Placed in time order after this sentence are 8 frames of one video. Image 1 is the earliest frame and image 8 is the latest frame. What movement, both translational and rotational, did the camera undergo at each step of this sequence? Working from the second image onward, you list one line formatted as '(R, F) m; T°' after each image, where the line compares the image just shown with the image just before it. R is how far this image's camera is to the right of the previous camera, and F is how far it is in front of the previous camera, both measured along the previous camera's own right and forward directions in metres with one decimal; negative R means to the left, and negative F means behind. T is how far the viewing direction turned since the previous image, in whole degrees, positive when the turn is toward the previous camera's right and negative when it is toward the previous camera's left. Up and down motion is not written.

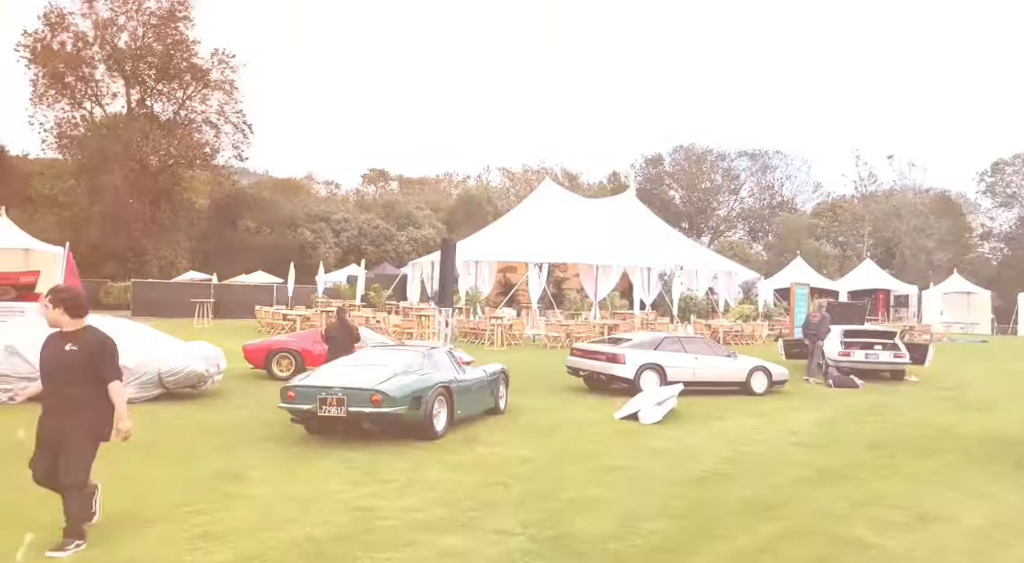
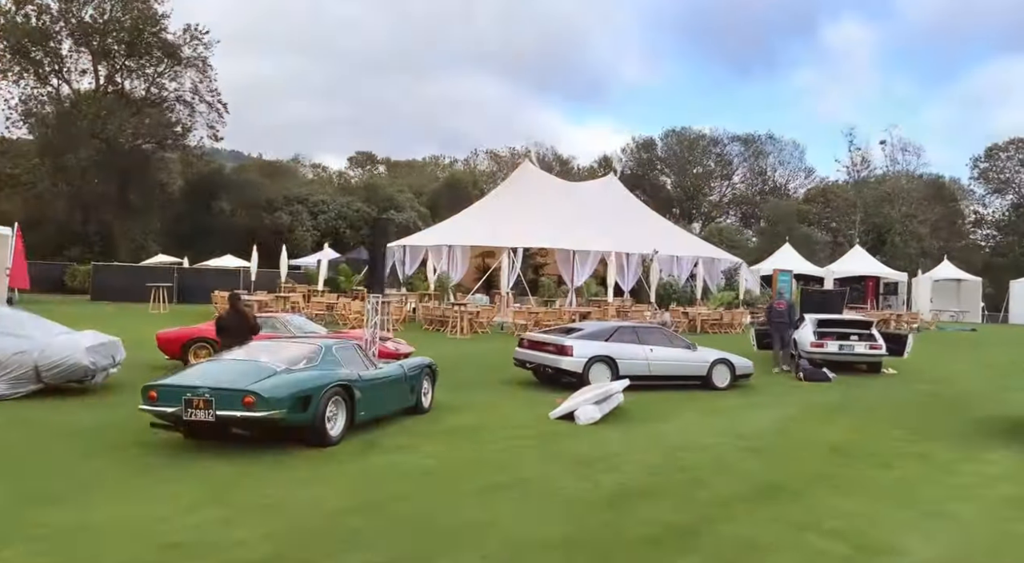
(+0.8, +1.0) m; 0°
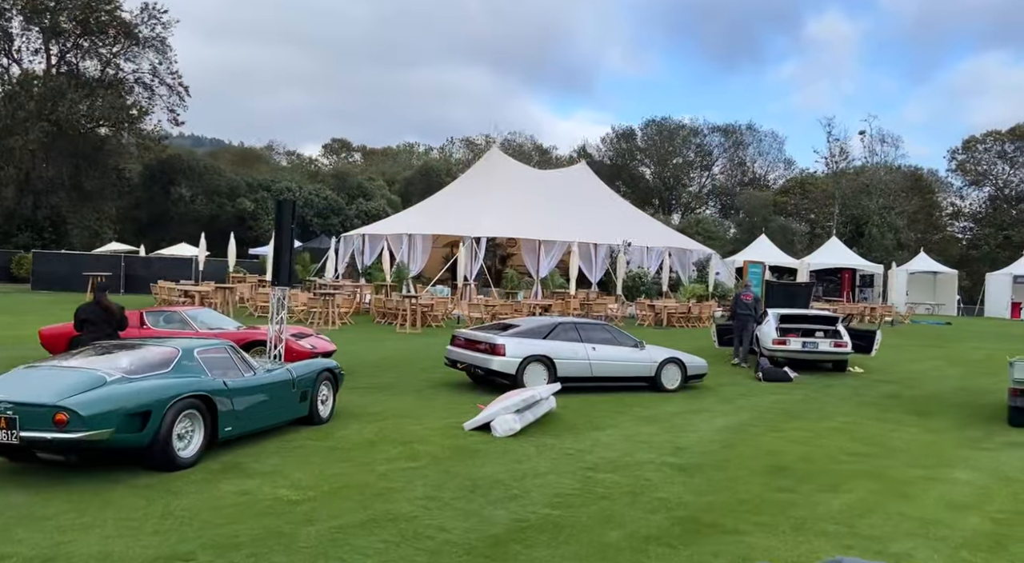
(+0.7, +1.0) m; +1°
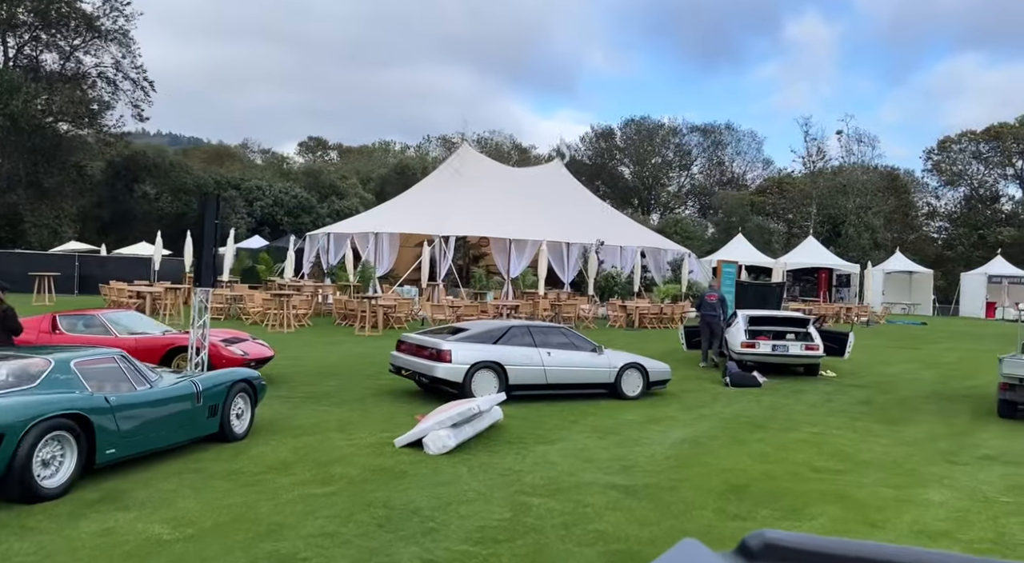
(+0.4, +0.7) m; +1°
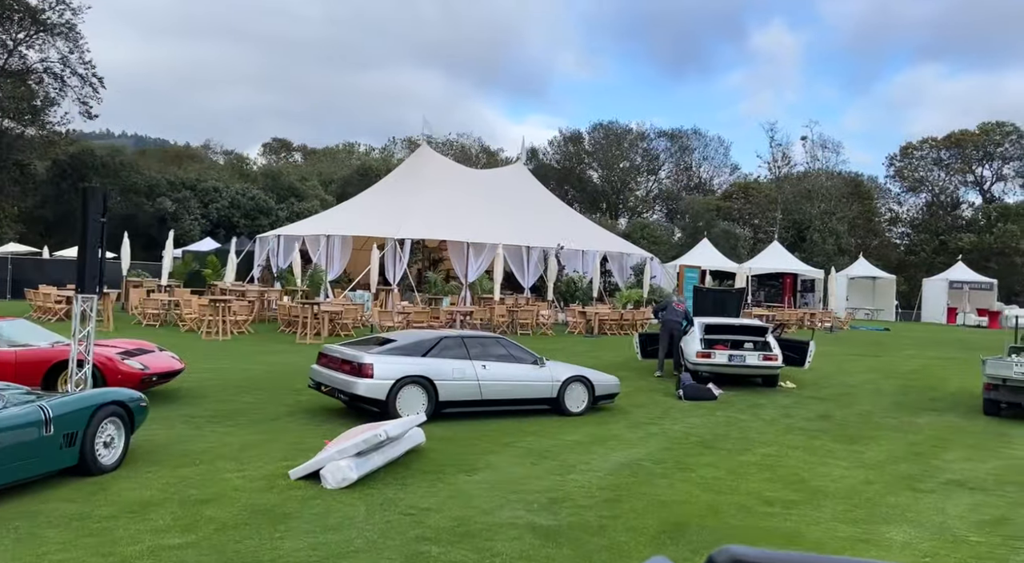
(+0.5, +0.8) m; +2°
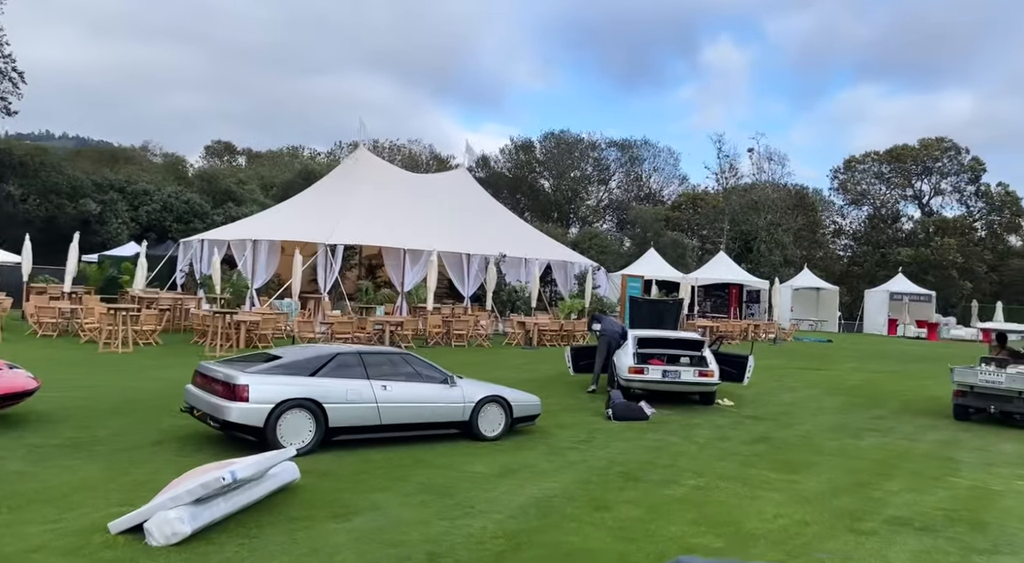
(+0.5, +0.9) m; +4°
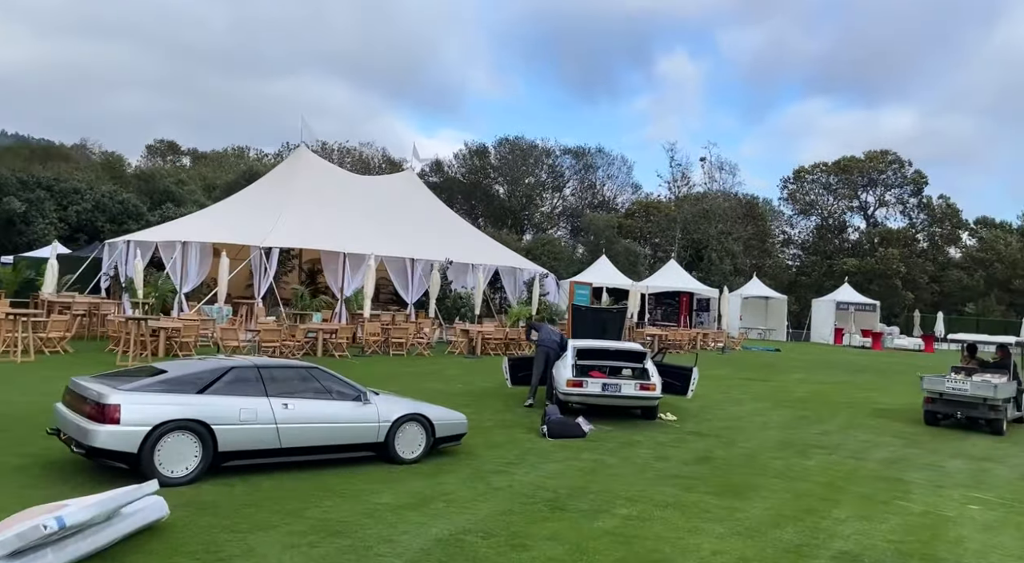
(+0.3, +0.7) m; +3°
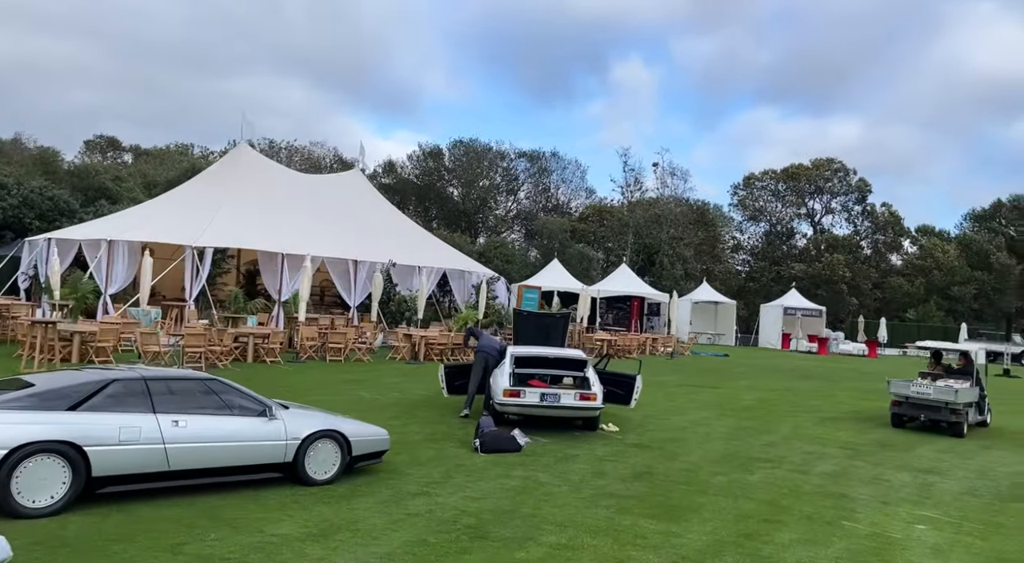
(+0.3, +0.6) m; +3°
